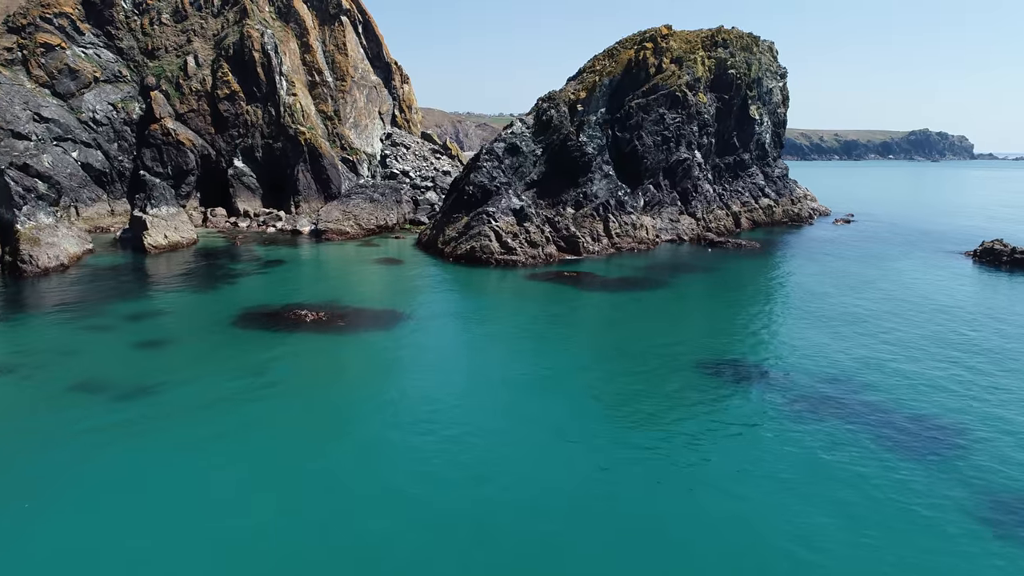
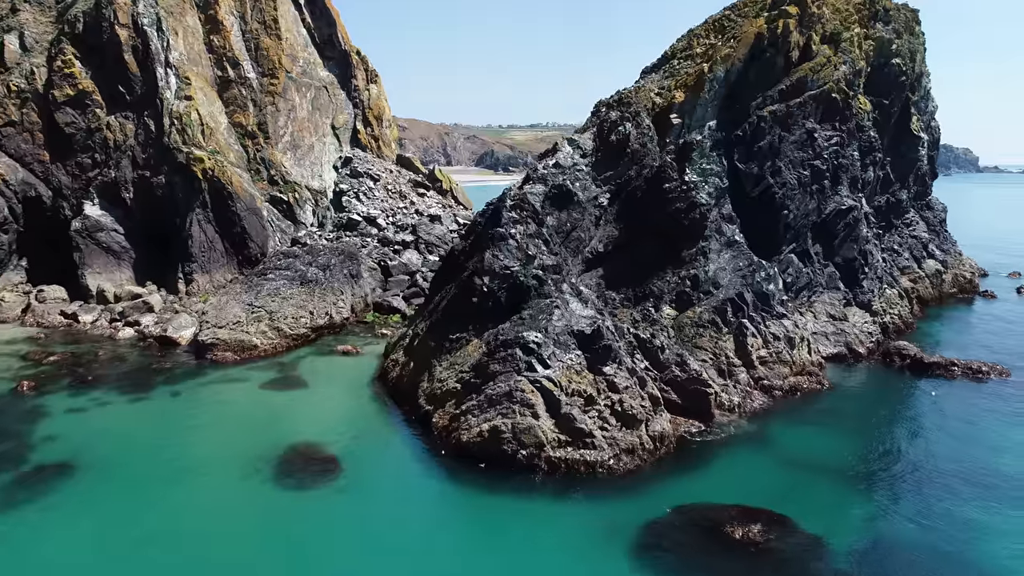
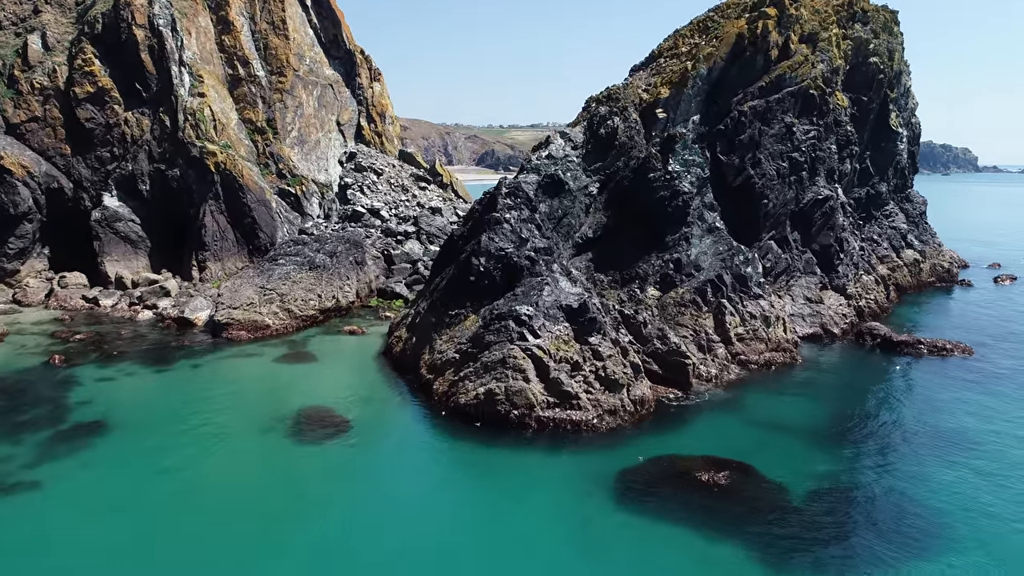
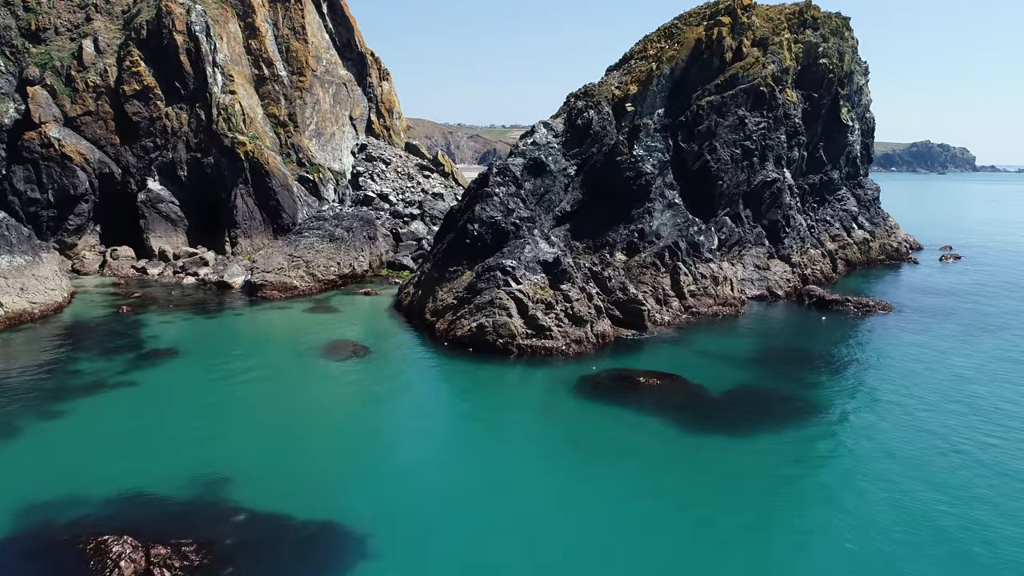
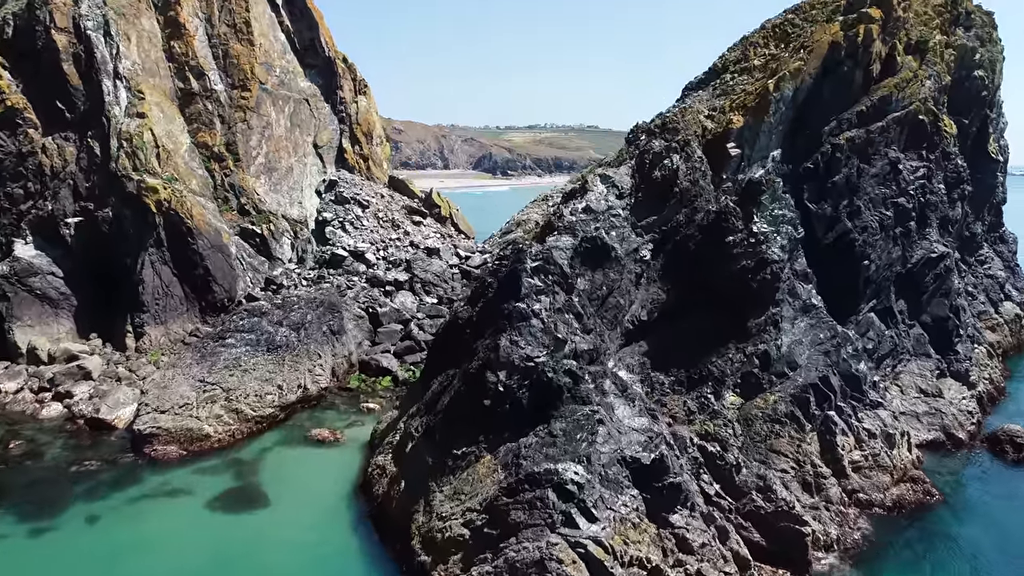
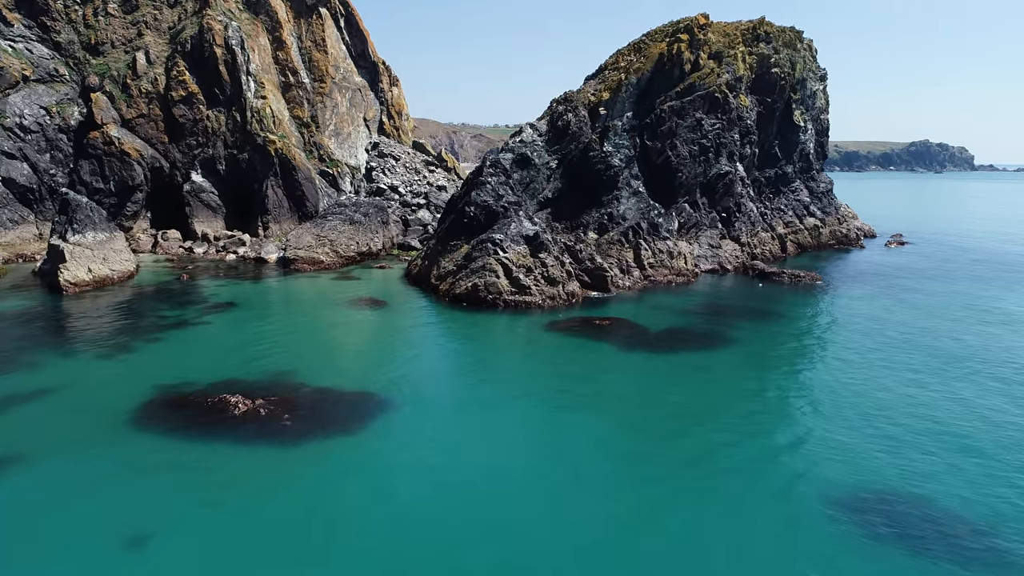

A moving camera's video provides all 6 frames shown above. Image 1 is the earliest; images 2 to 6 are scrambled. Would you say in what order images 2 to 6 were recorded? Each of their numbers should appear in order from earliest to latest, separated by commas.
6, 4, 3, 2, 5
